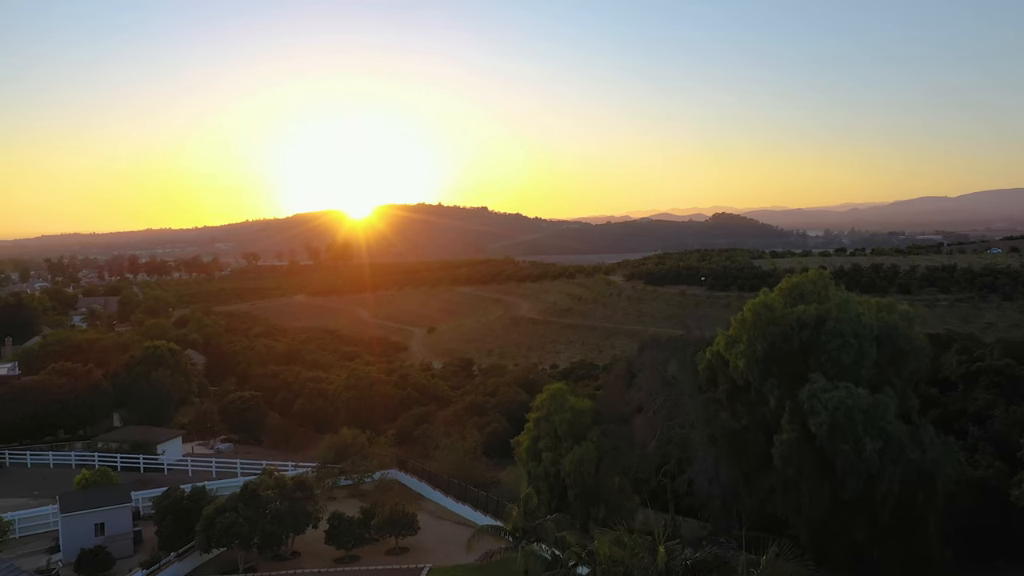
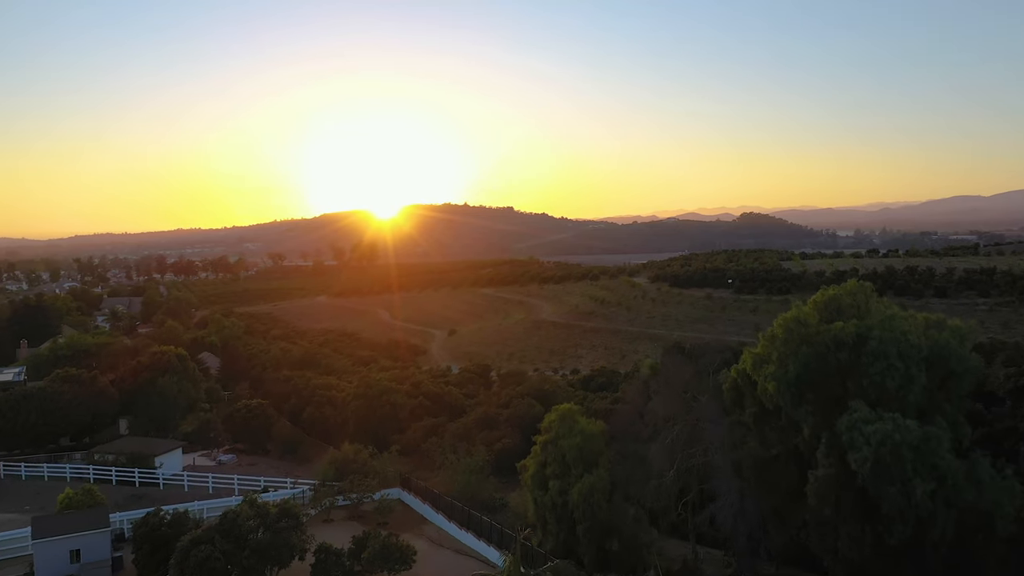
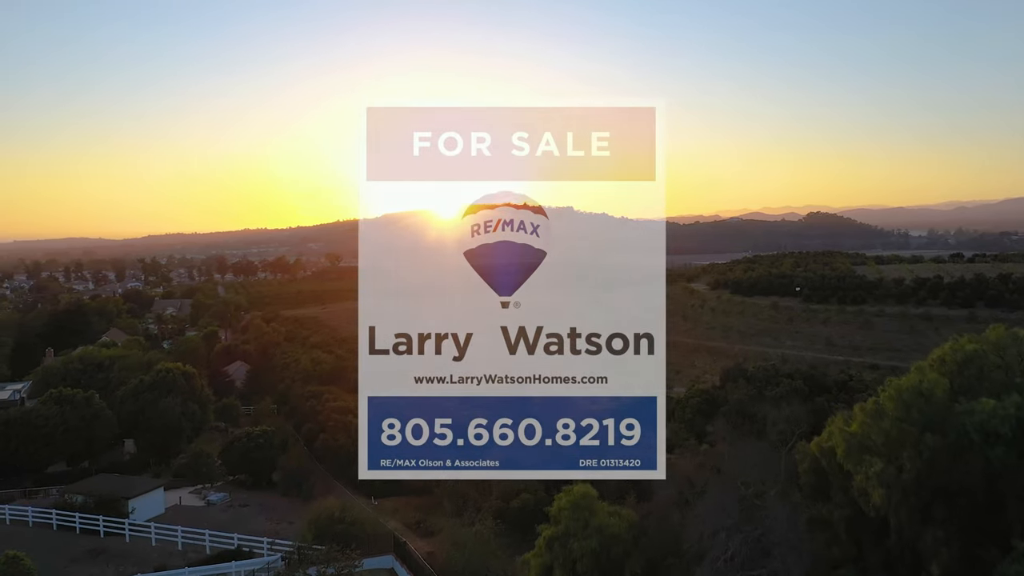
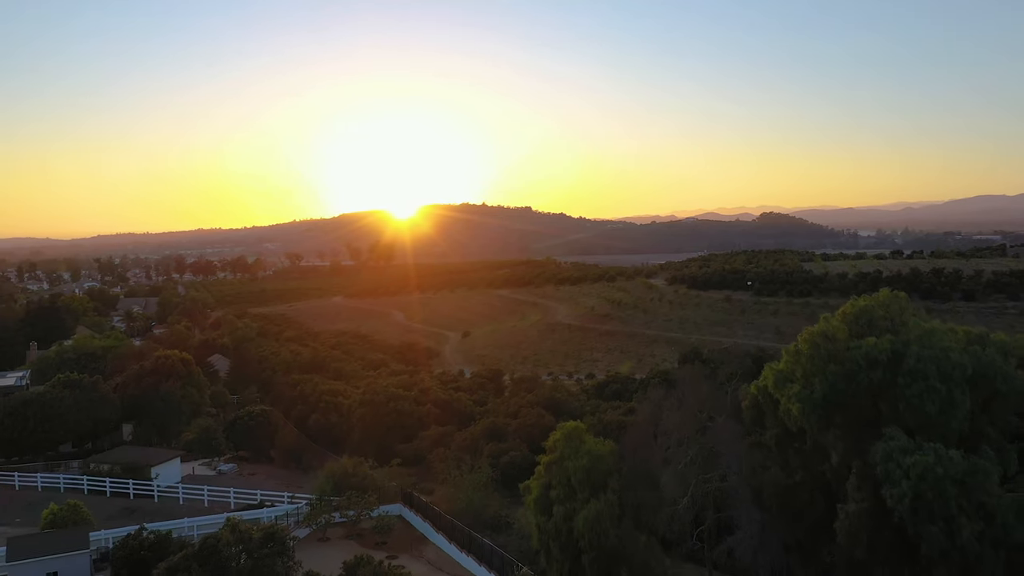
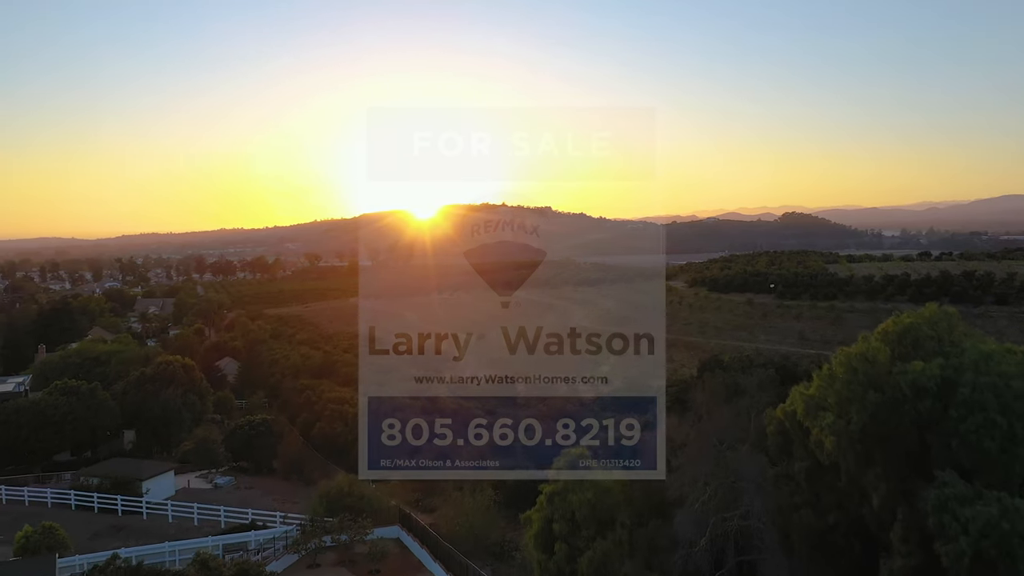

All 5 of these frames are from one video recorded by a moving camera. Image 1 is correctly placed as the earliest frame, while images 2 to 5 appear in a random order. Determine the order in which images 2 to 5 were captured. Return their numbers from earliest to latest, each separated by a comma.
2, 4, 5, 3
